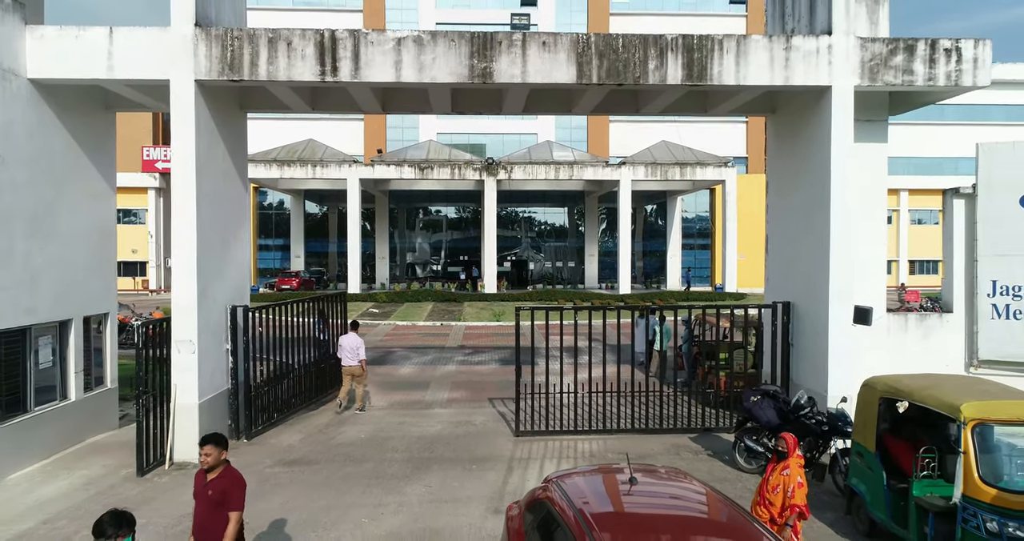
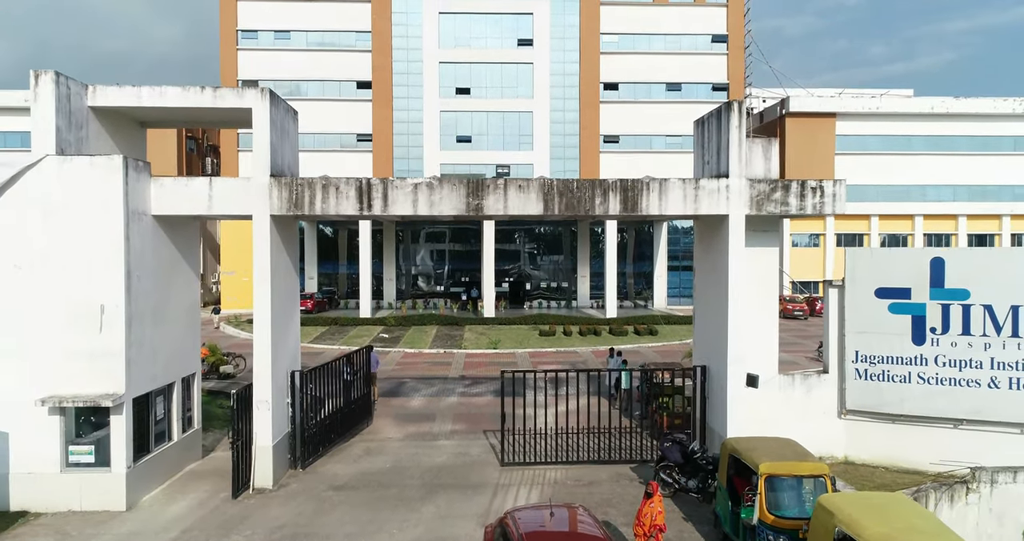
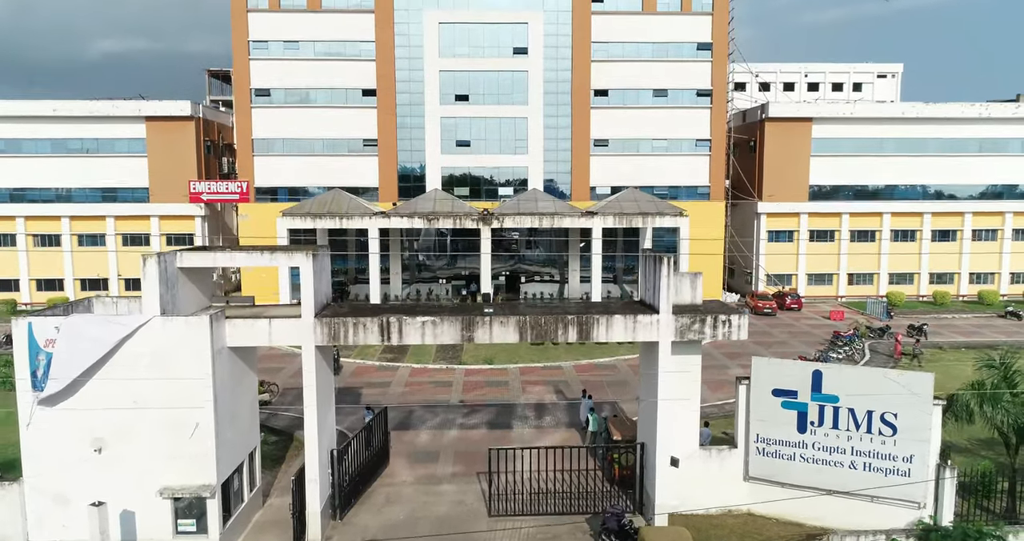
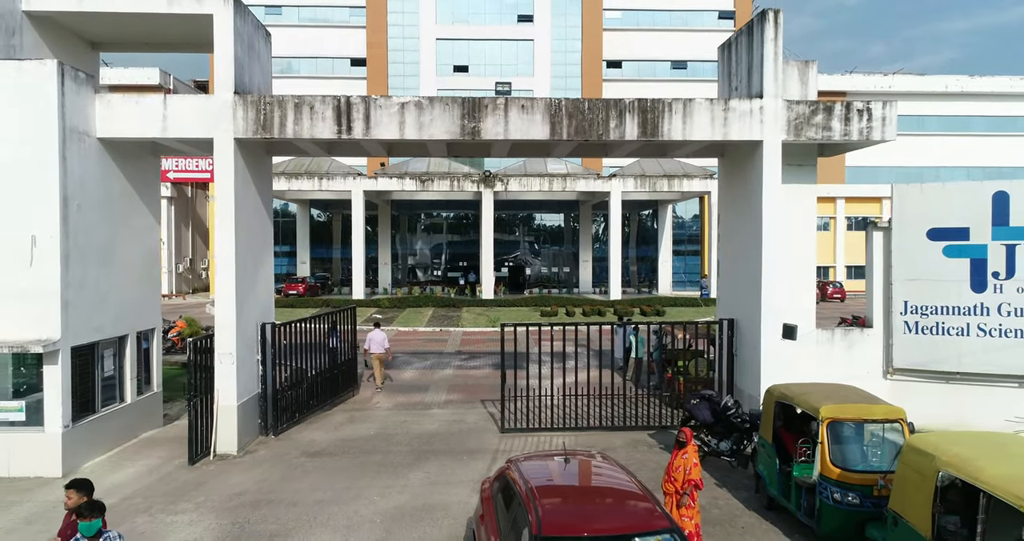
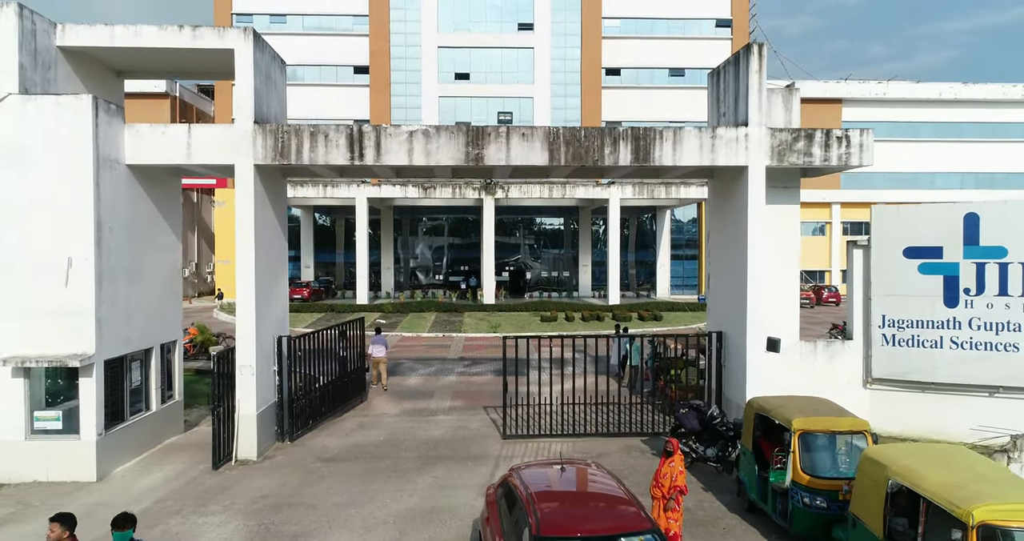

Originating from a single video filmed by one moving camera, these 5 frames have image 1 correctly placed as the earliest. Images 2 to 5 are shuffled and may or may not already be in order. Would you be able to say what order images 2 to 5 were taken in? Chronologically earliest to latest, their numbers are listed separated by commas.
4, 5, 2, 3
